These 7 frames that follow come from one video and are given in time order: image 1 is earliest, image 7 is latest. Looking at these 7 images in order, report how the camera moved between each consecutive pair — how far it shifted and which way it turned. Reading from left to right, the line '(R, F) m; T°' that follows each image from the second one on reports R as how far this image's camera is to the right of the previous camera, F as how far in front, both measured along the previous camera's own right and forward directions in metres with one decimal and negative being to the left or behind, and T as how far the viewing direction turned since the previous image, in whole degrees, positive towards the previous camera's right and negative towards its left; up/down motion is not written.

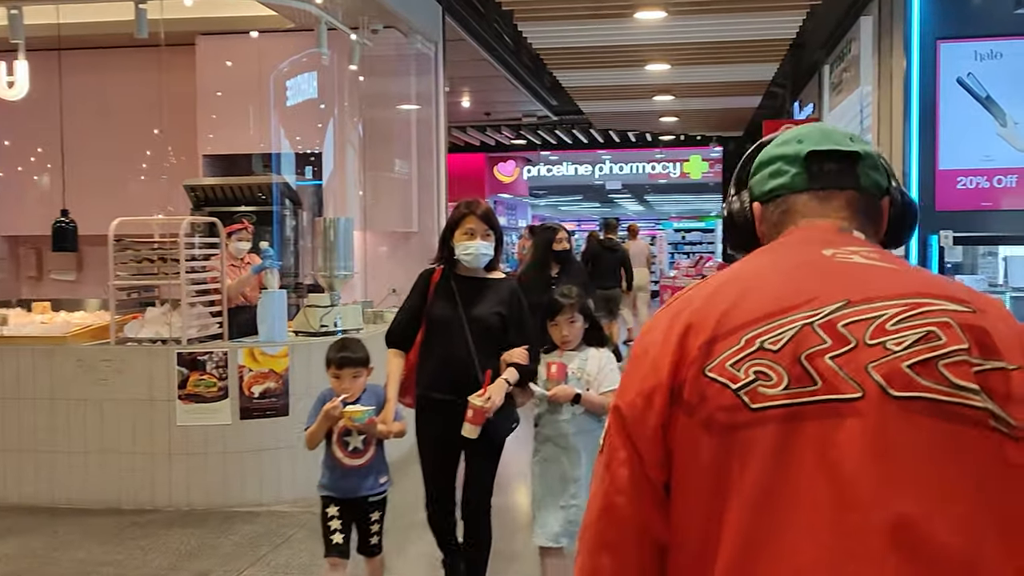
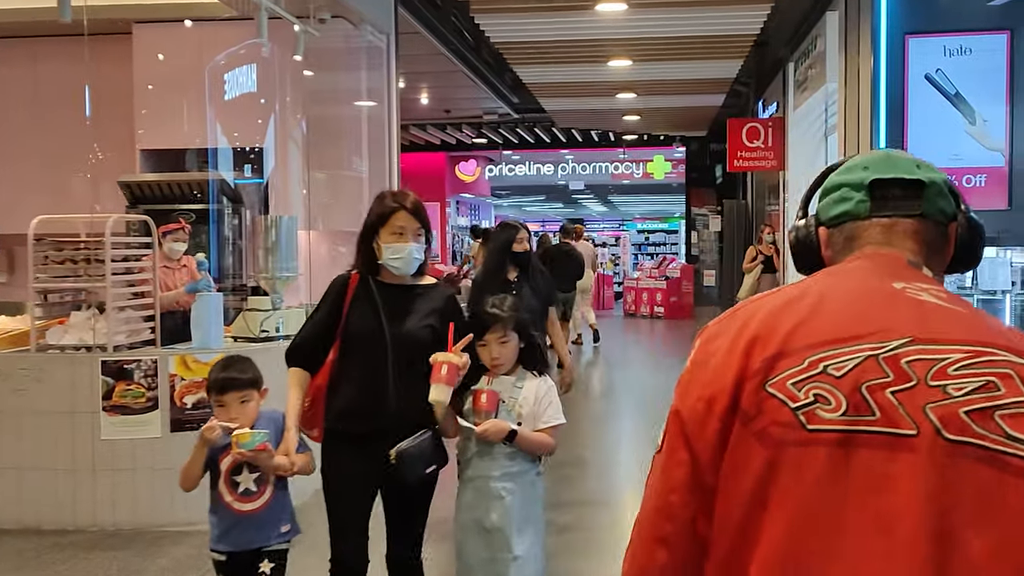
(+0.1, +0.2) m; +2°
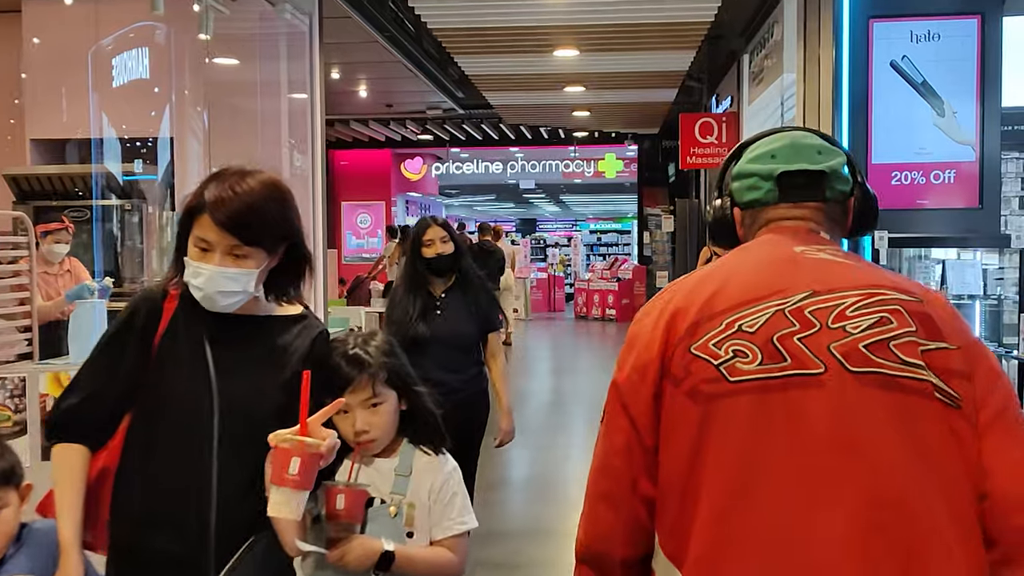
(+0.1, +0.5) m; +2°
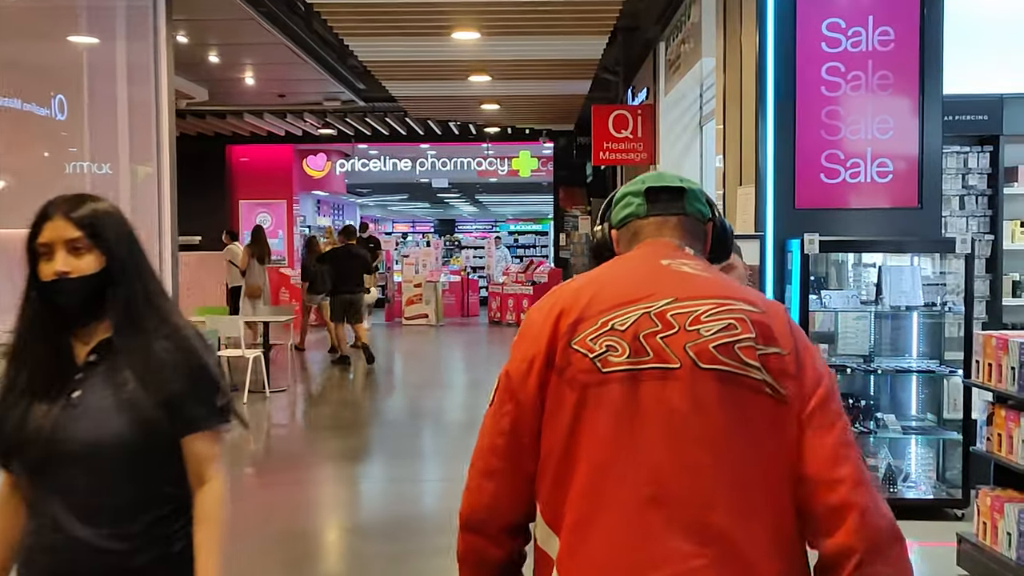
(+0.2, +0.7) m; +4°
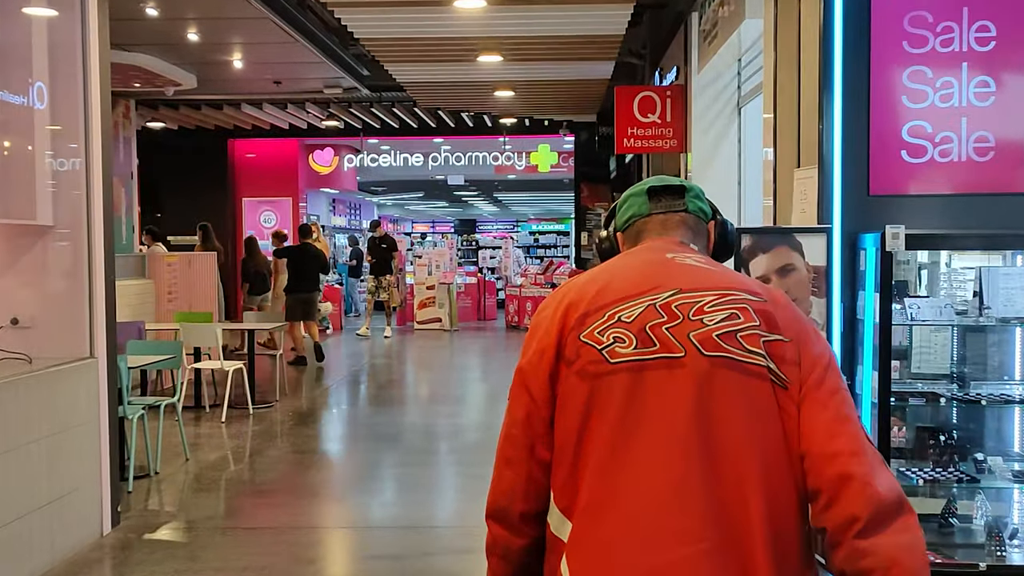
(+0.1, +0.9) m; -1°
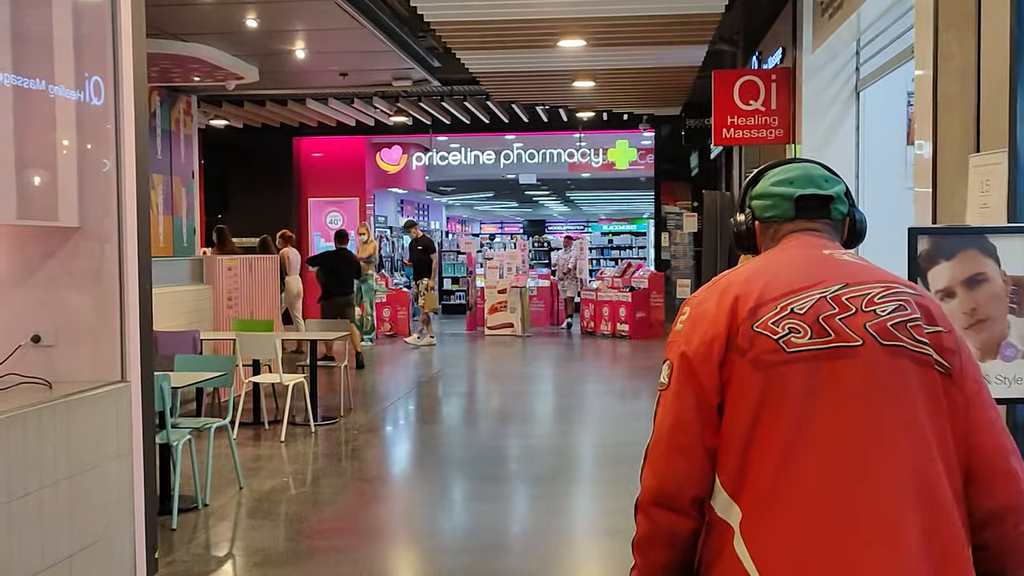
(-0.1, +0.6) m; -4°
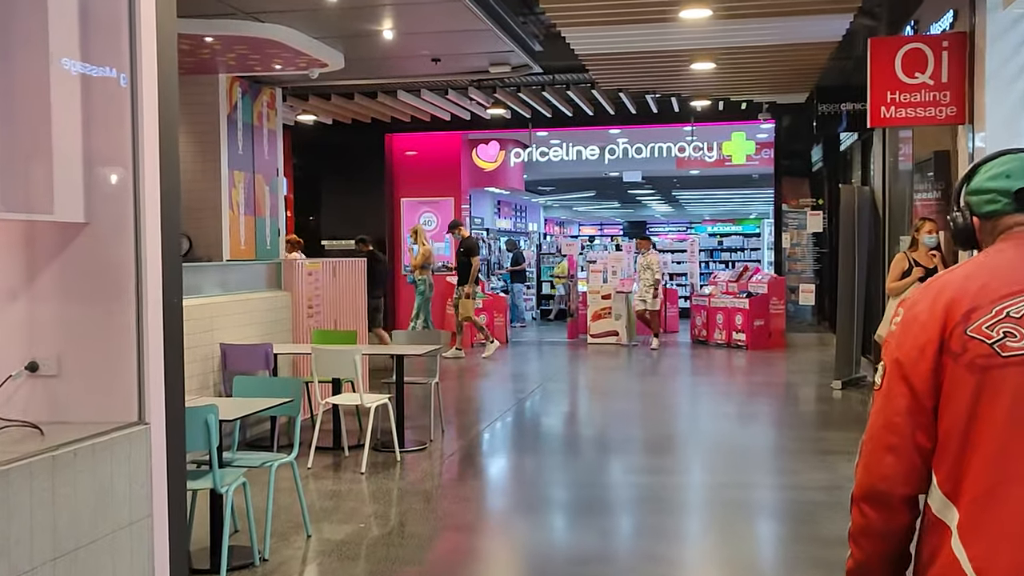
(-0.1, +0.8) m; -5°
